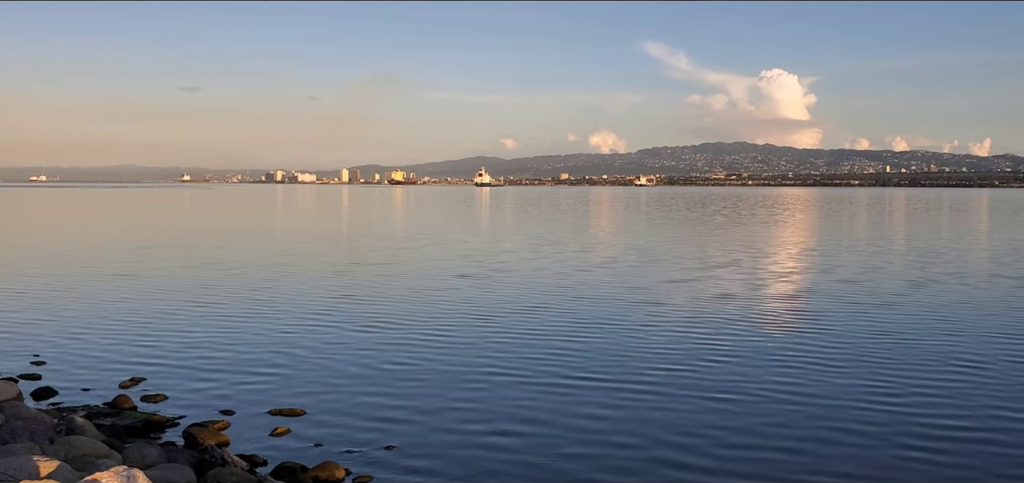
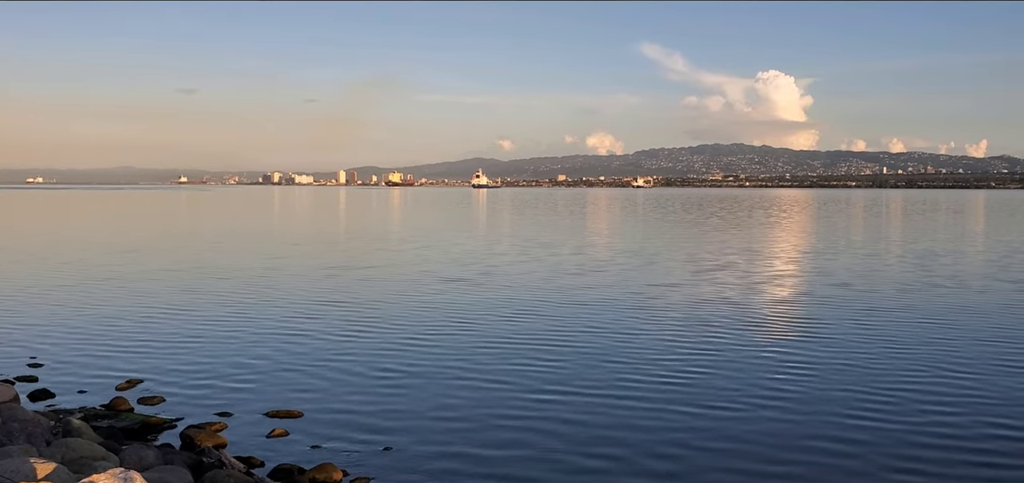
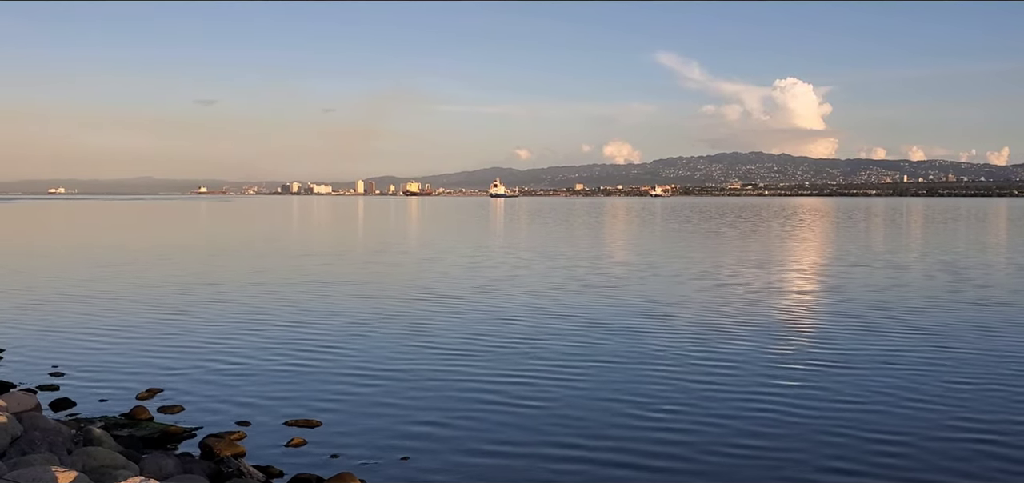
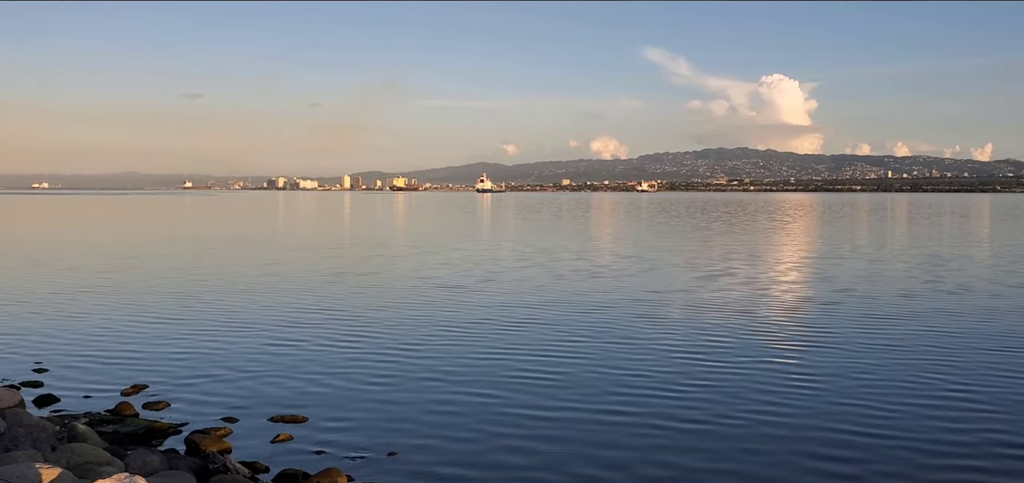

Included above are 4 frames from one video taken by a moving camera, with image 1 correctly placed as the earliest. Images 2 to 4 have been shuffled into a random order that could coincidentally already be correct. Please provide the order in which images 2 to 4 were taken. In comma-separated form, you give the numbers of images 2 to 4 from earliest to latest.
2, 4, 3
